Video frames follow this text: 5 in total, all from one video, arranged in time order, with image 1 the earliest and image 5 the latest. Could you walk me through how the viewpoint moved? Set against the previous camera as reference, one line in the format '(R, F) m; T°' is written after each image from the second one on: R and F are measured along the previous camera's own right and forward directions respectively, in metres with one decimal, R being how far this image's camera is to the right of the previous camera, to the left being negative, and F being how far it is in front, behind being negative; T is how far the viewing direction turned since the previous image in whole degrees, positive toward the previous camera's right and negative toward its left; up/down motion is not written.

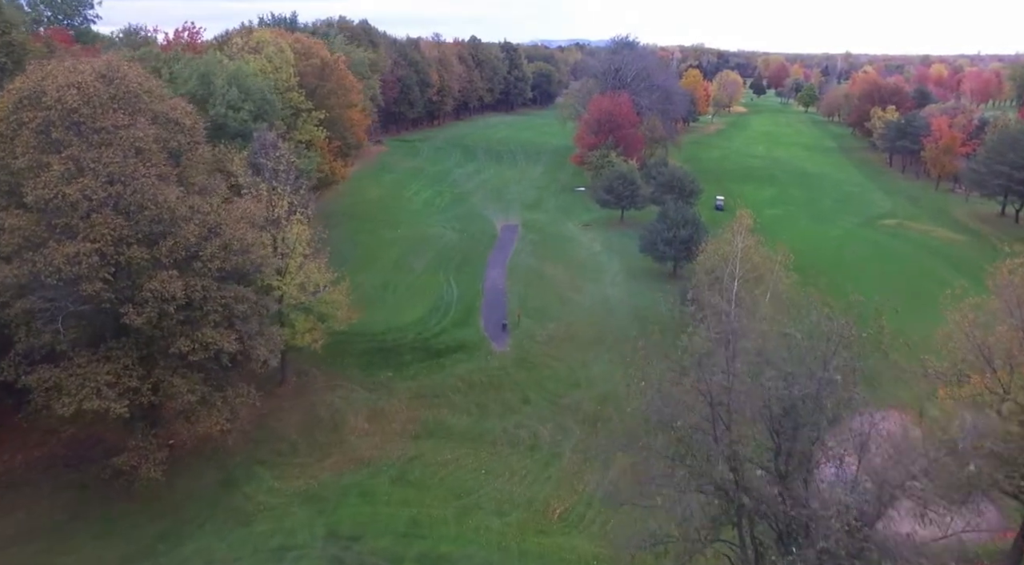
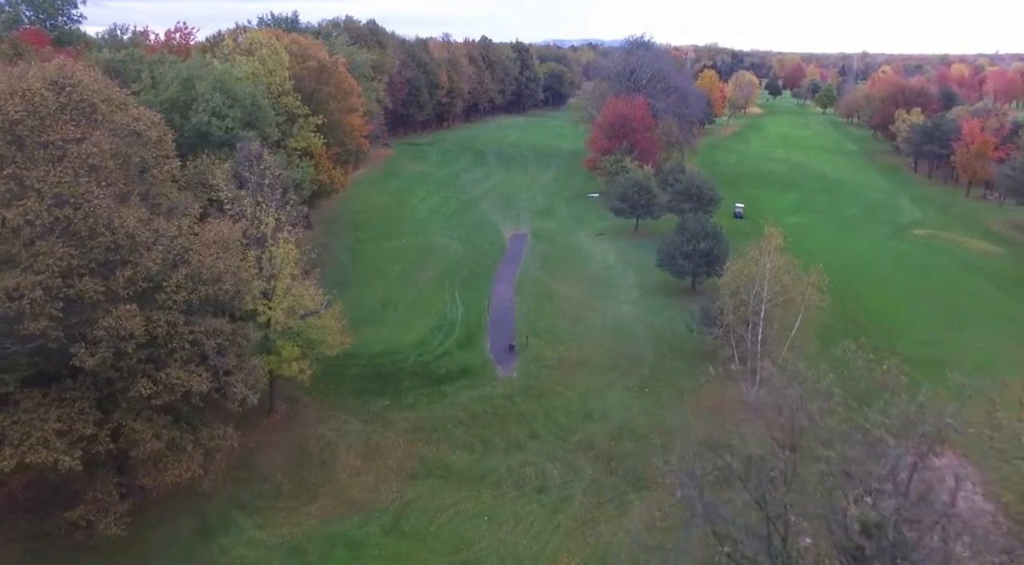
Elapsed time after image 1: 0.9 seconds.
(+0.2, +2.4) m; -1°
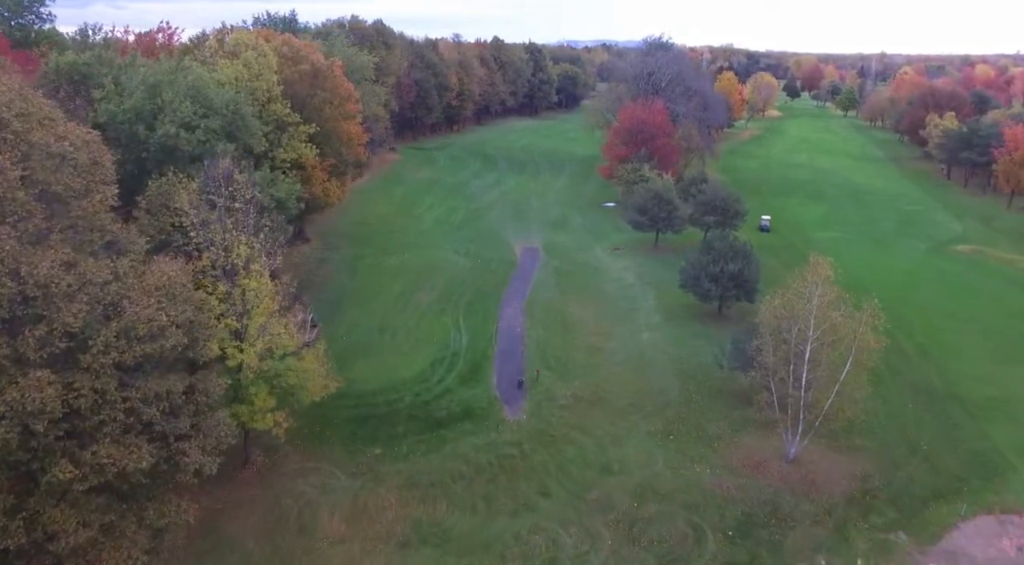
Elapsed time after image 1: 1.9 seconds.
(+0.1, +3.4) m; -1°
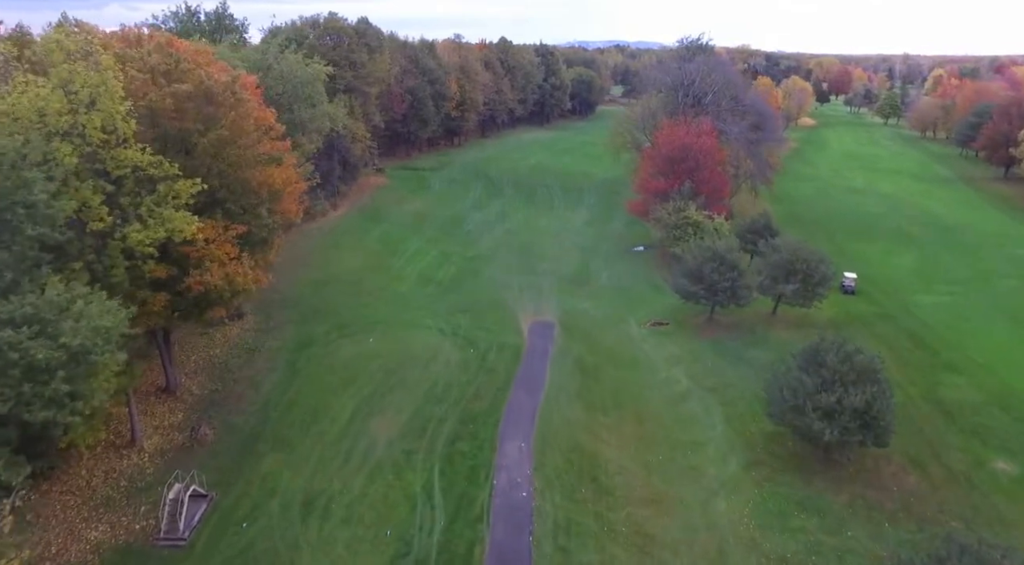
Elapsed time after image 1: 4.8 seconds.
(+0.2, +12.7) m; -1°
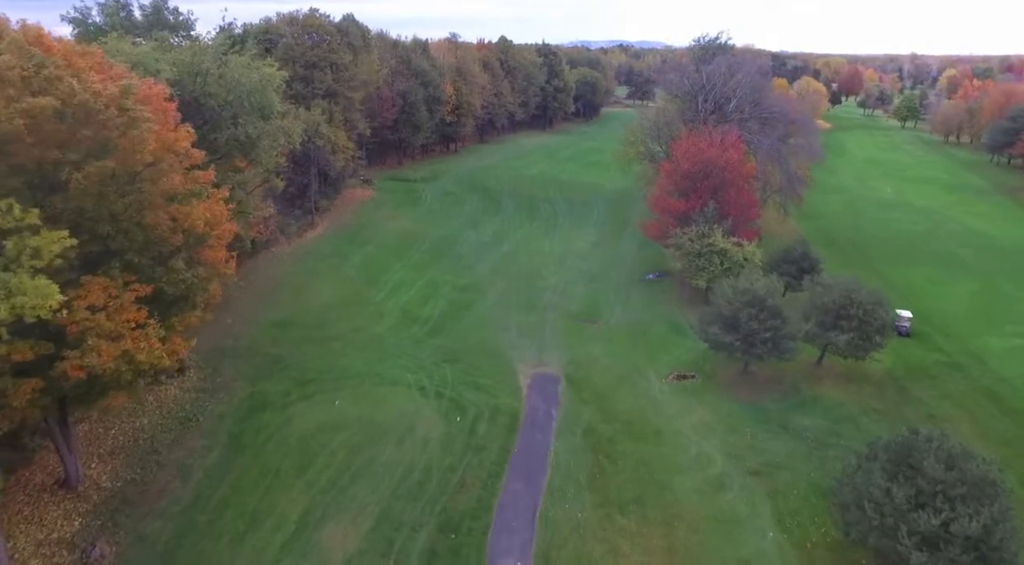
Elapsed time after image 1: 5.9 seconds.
(+0.3, +6.0) m; 0°
